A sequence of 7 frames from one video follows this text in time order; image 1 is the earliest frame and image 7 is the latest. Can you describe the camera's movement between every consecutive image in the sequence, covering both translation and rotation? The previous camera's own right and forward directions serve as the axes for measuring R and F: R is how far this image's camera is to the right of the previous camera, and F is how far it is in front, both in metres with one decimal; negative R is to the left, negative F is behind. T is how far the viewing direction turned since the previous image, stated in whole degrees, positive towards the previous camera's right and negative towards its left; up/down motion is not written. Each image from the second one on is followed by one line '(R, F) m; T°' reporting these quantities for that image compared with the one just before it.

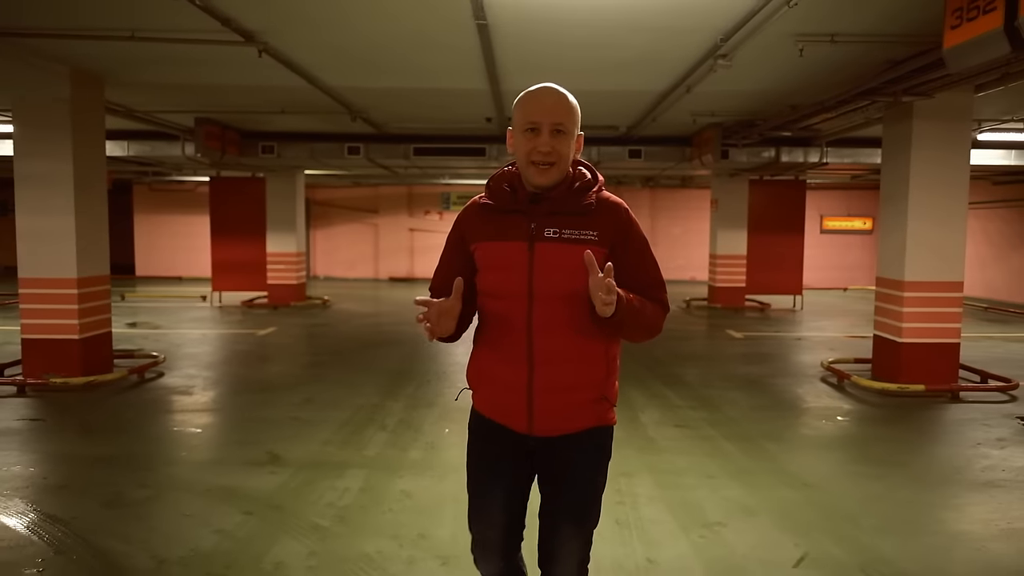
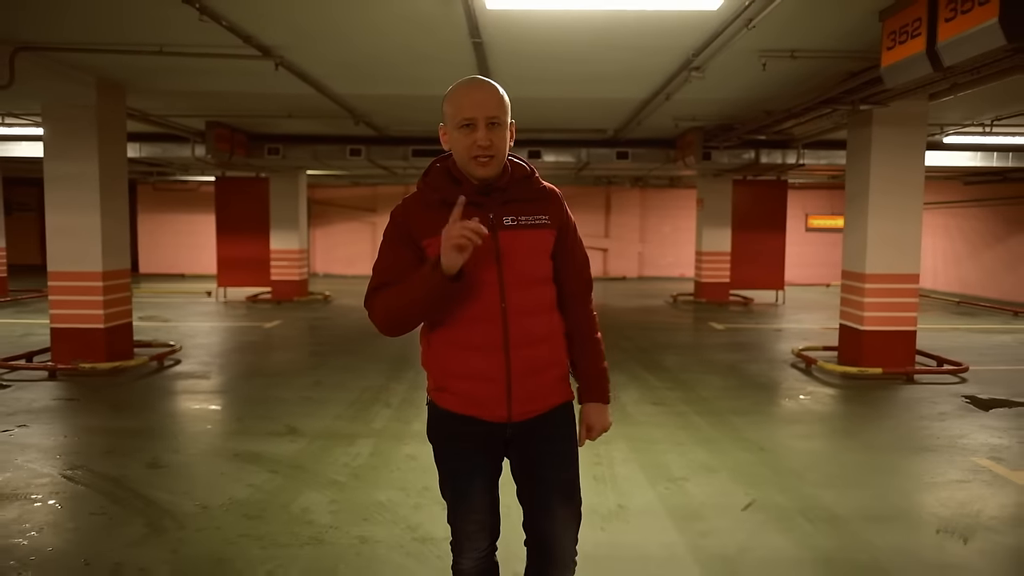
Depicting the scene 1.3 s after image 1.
(0.0, -0.5) m; 0°
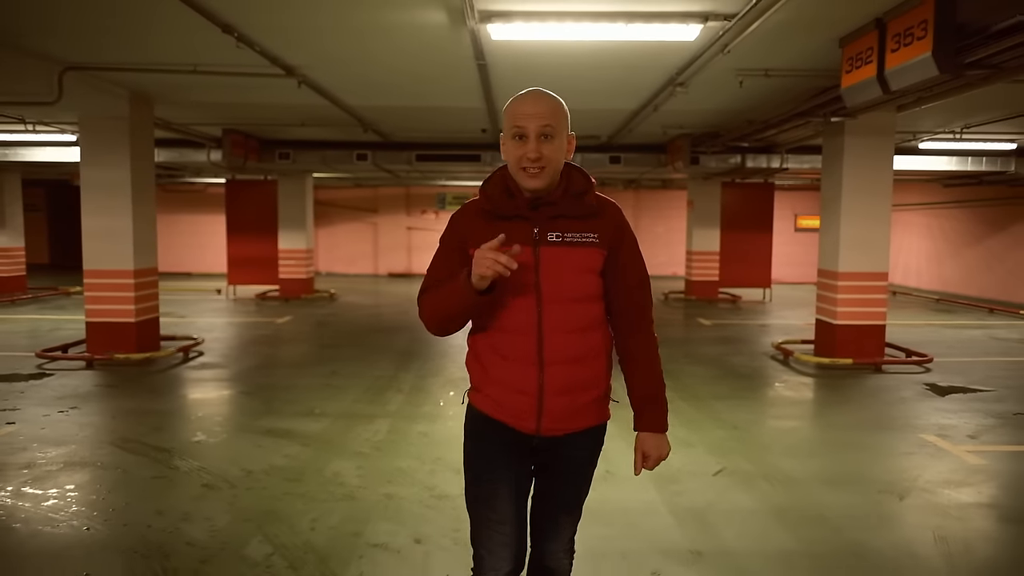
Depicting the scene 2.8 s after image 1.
(0.0, -0.5) m; 0°
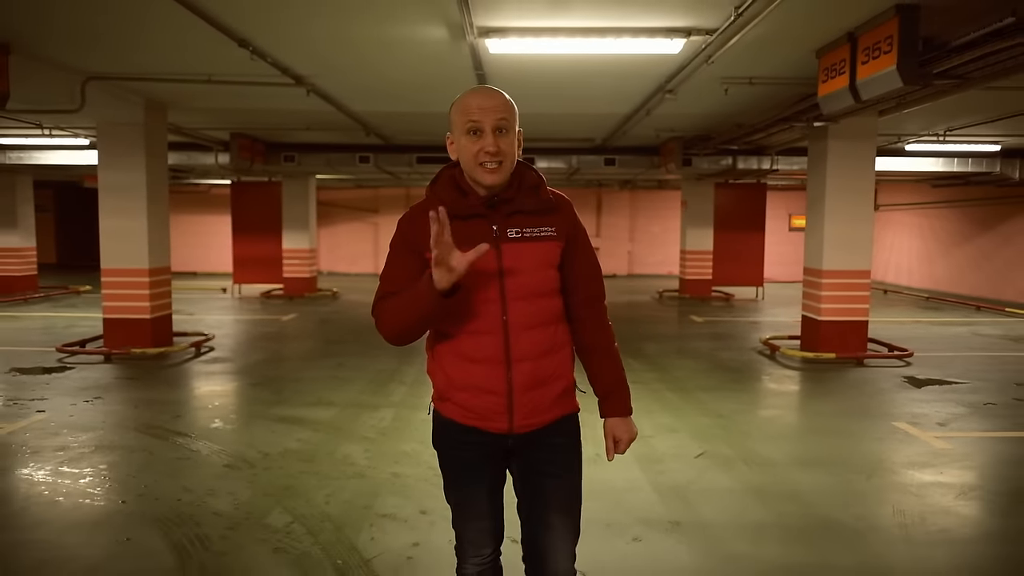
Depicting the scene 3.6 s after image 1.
(0.0, -0.3) m; 0°
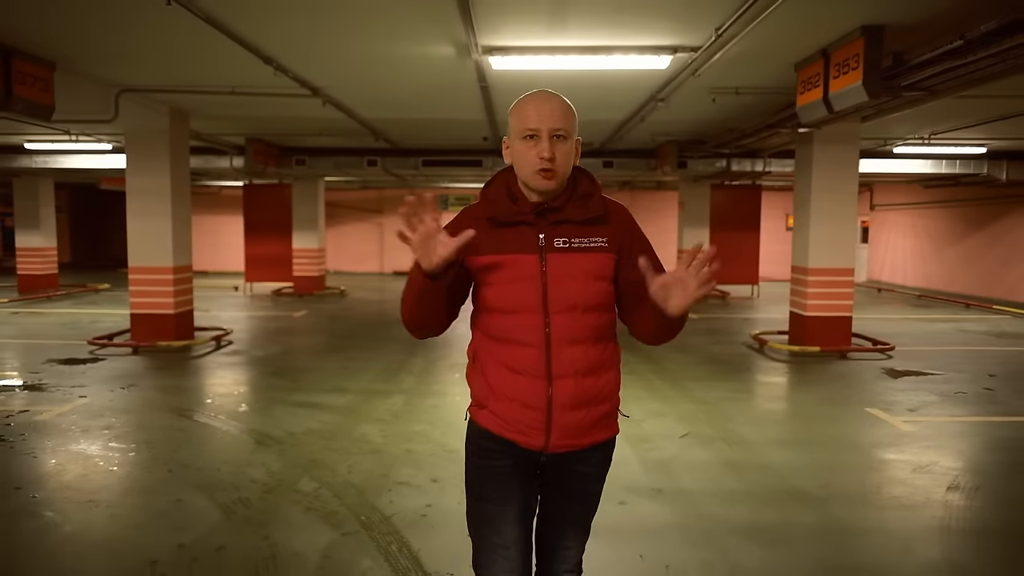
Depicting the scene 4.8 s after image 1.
(0.0, -0.4) m; 0°
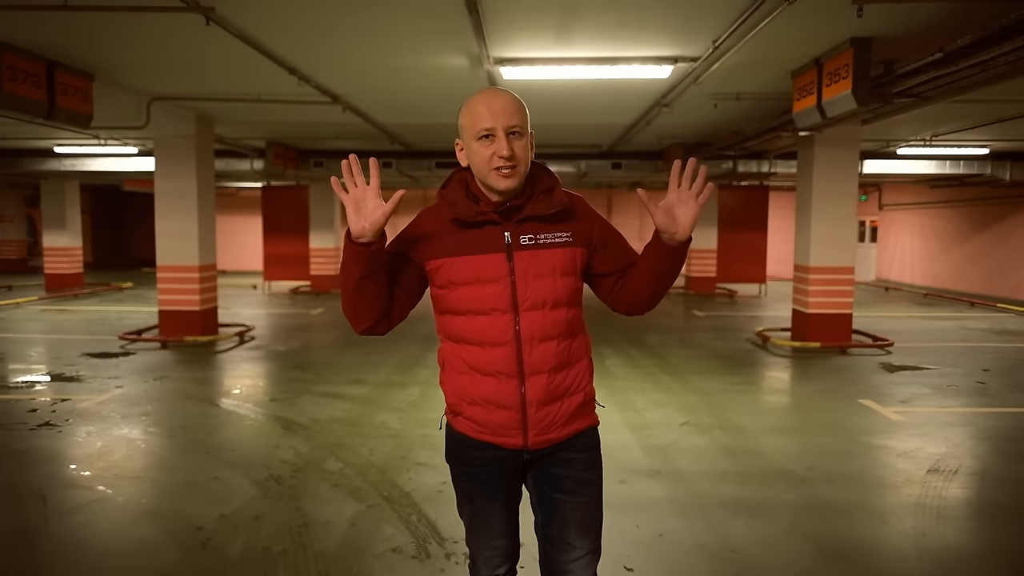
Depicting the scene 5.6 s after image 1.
(0.0, -0.3) m; -1°
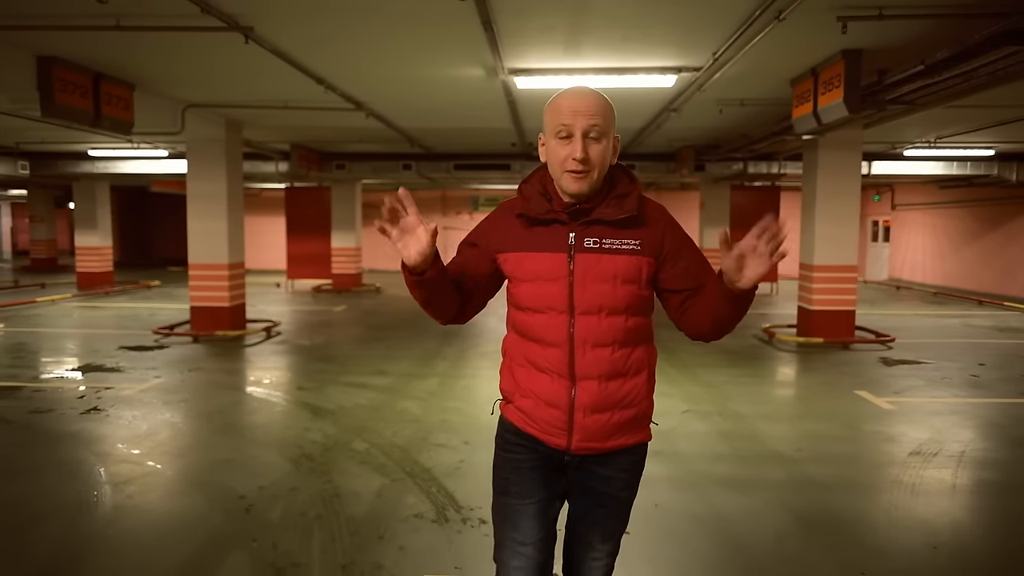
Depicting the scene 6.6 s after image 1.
(0.0, -0.3) m; -1°
